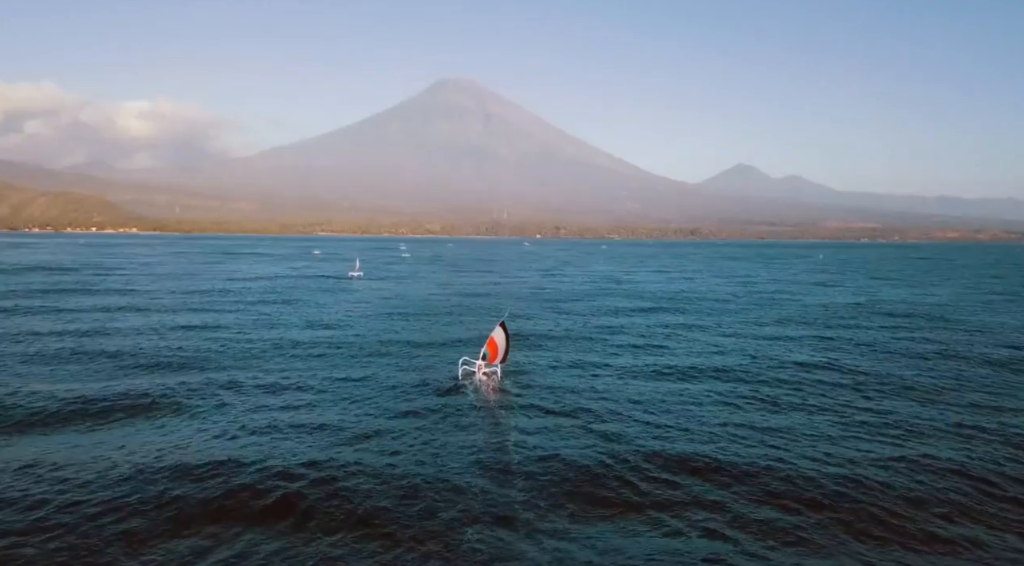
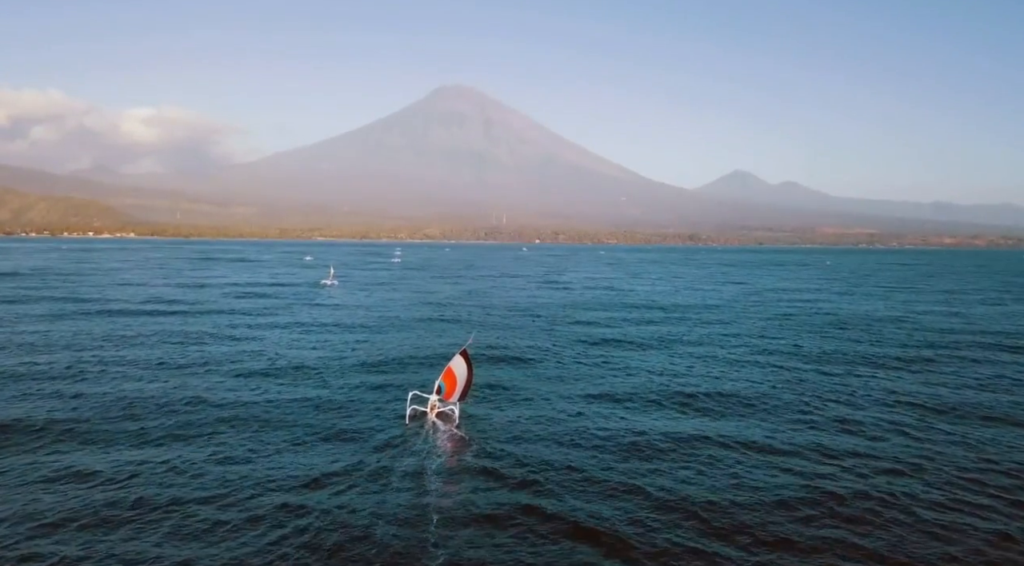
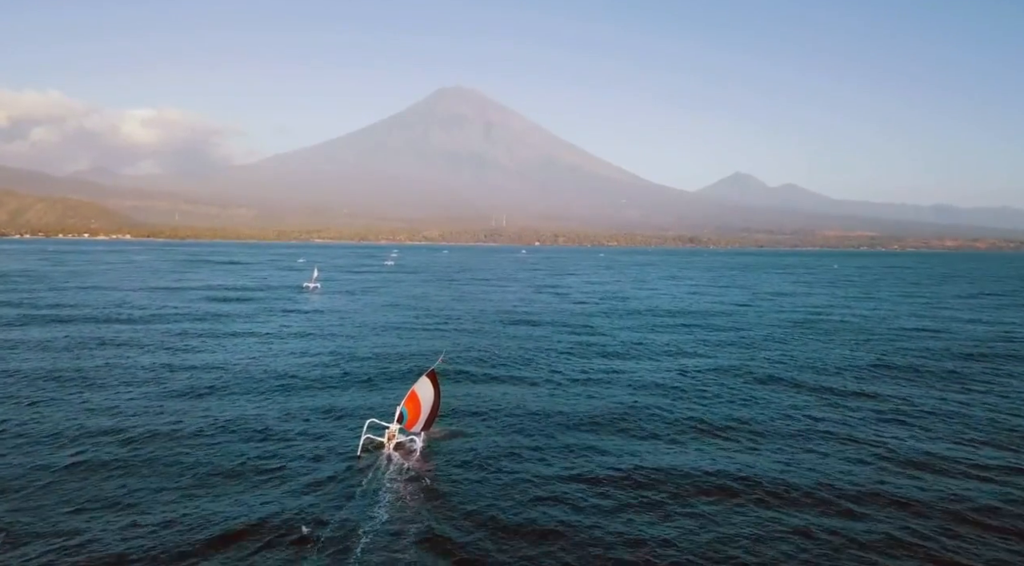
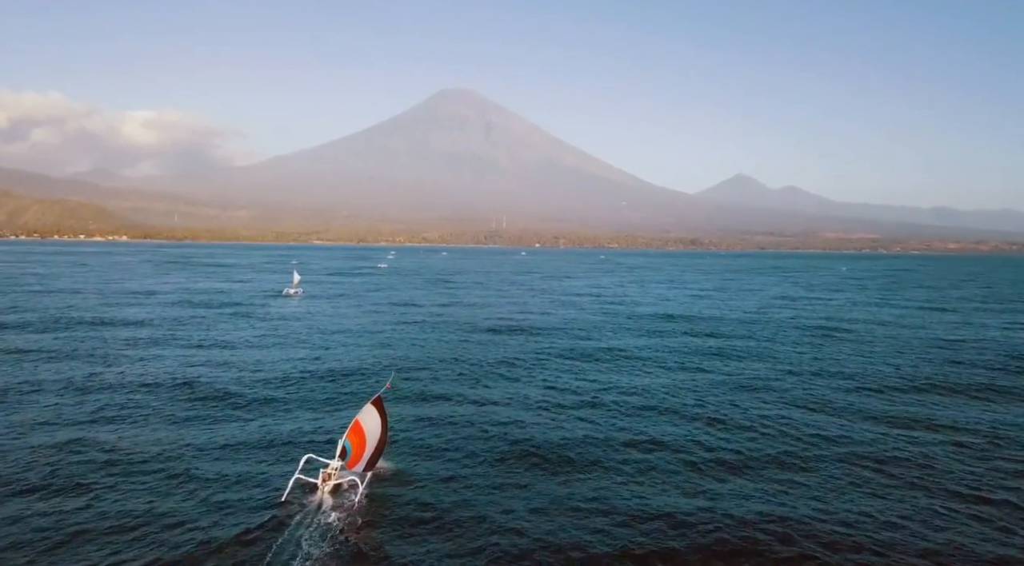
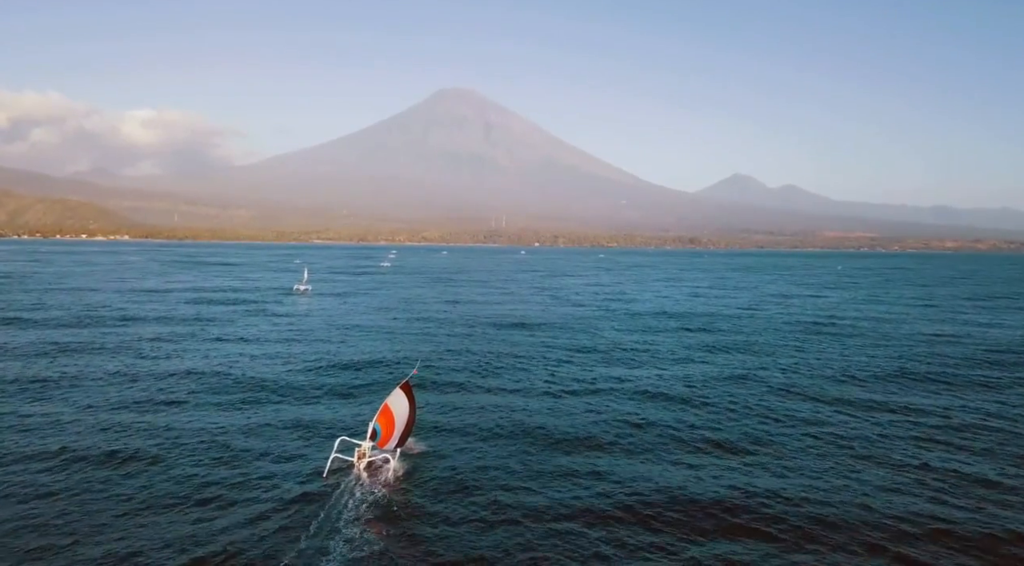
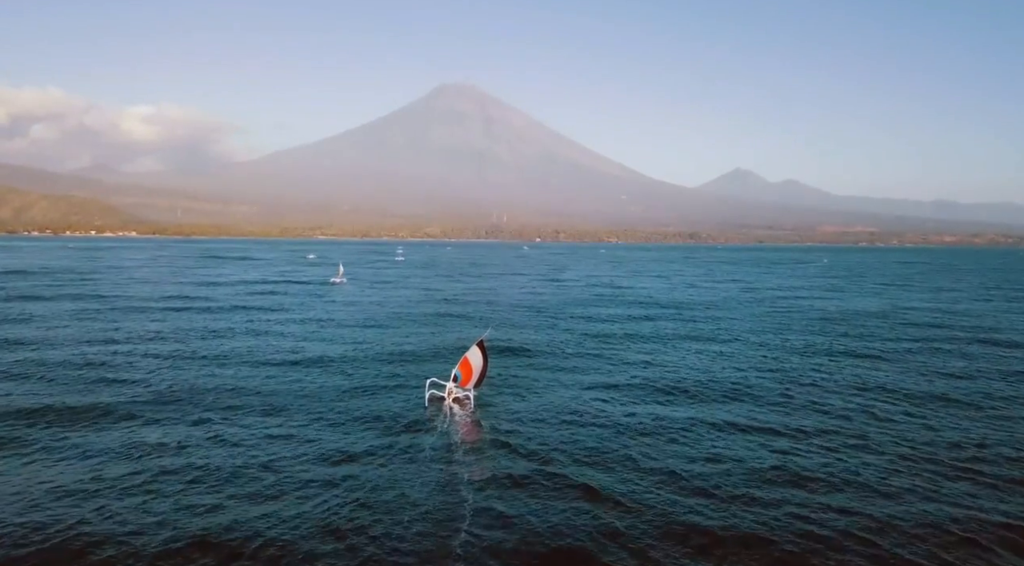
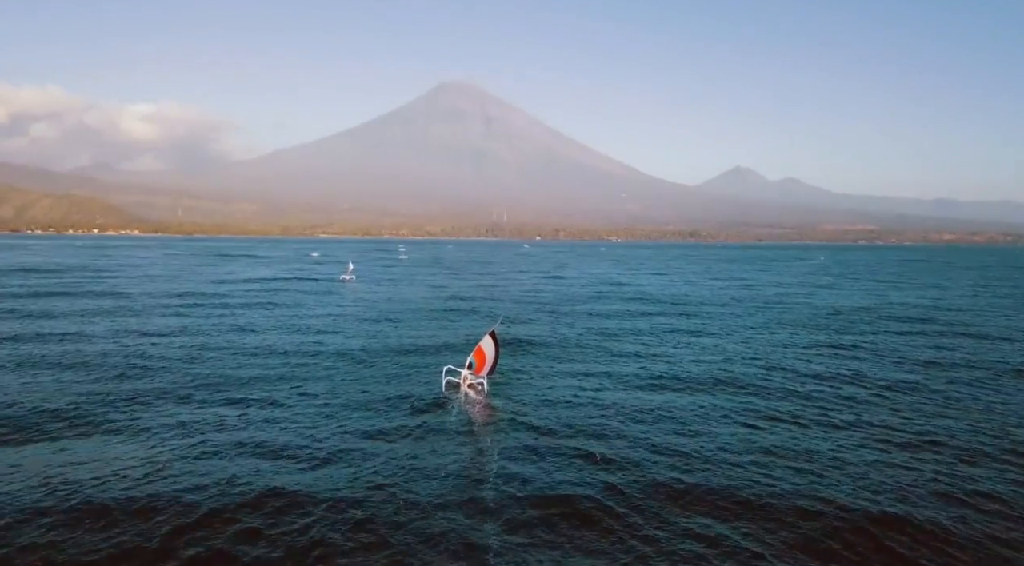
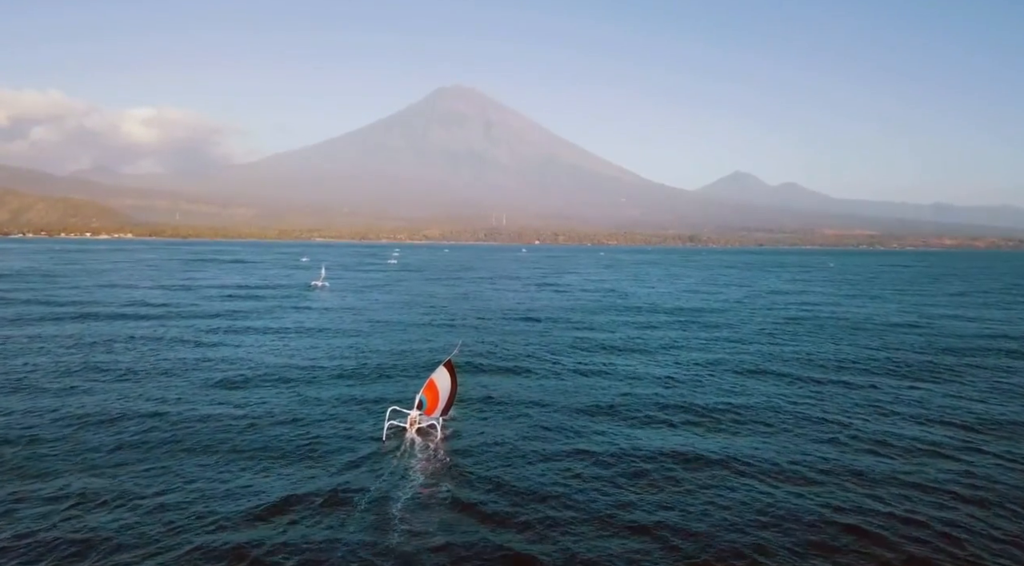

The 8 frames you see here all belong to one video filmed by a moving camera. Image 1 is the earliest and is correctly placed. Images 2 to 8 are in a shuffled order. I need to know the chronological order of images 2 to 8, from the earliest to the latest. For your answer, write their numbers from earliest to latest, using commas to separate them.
7, 6, 2, 8, 3, 5, 4
